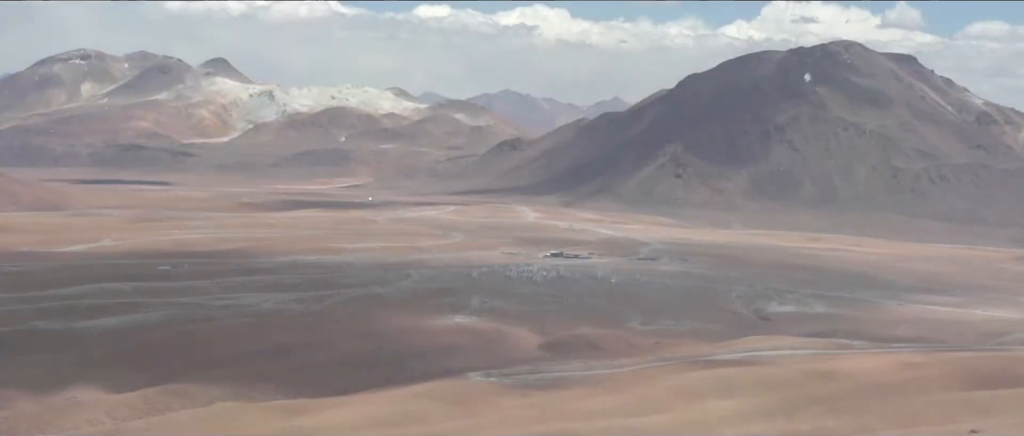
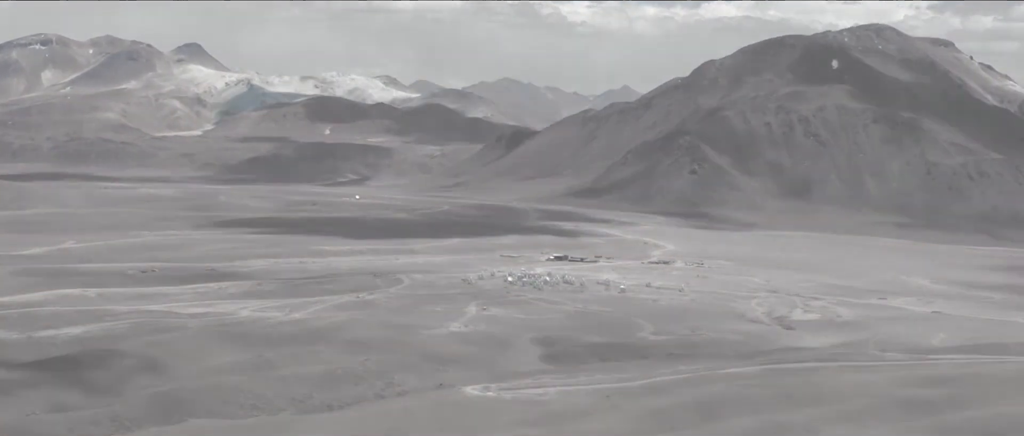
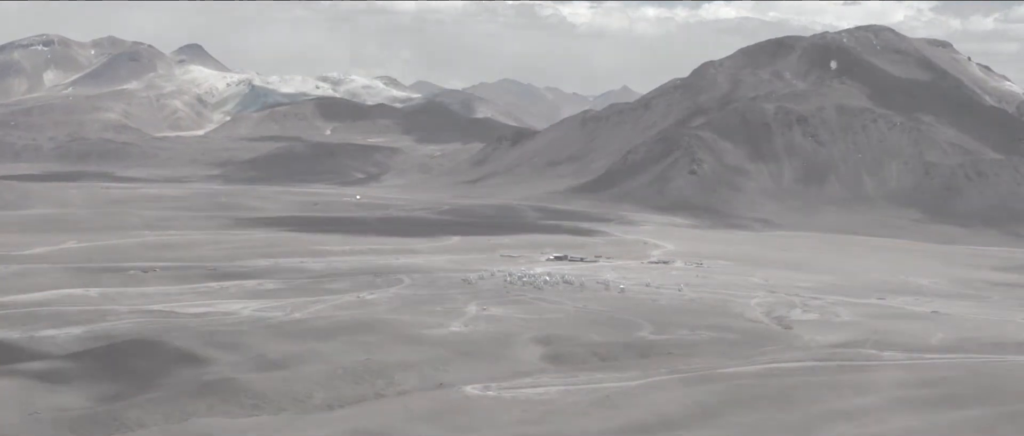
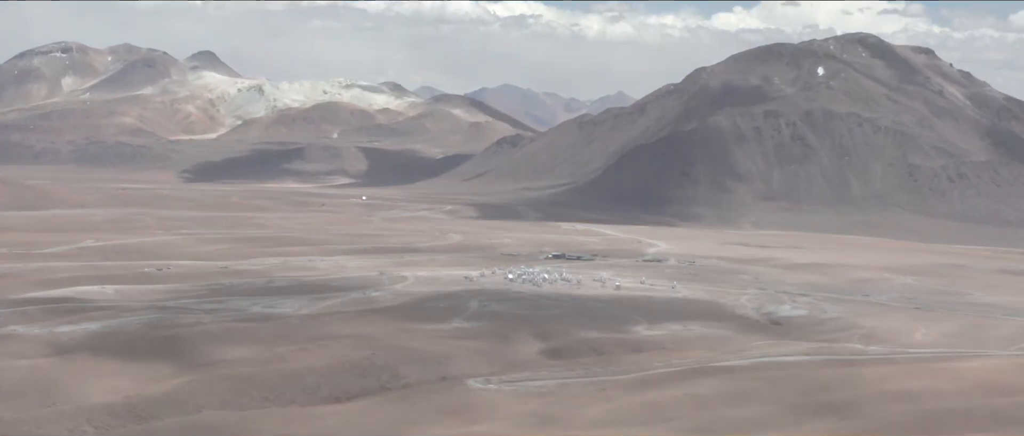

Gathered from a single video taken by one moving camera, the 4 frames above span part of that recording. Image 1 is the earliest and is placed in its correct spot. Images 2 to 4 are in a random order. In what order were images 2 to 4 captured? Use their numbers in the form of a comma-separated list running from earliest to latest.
4, 3, 2
